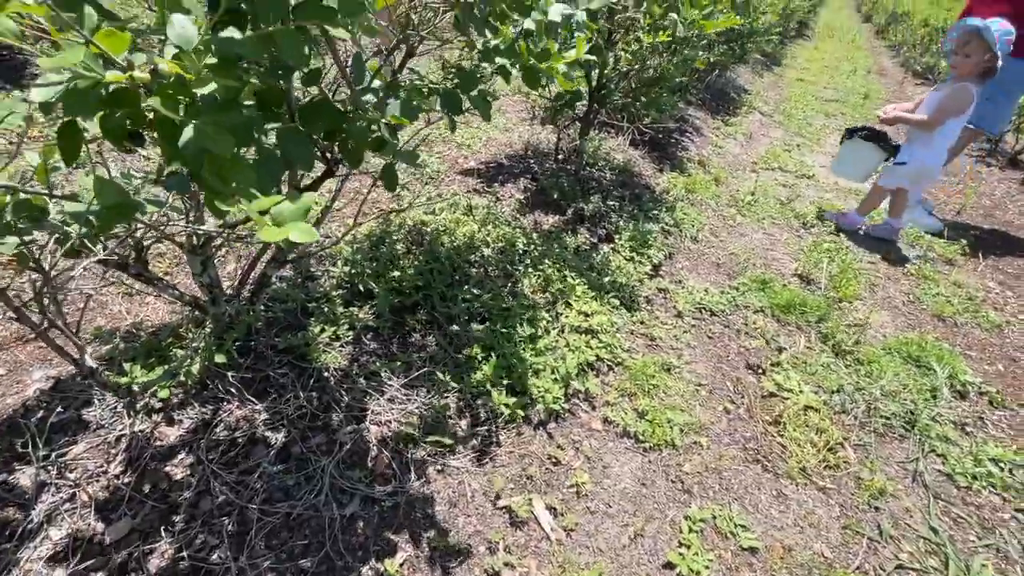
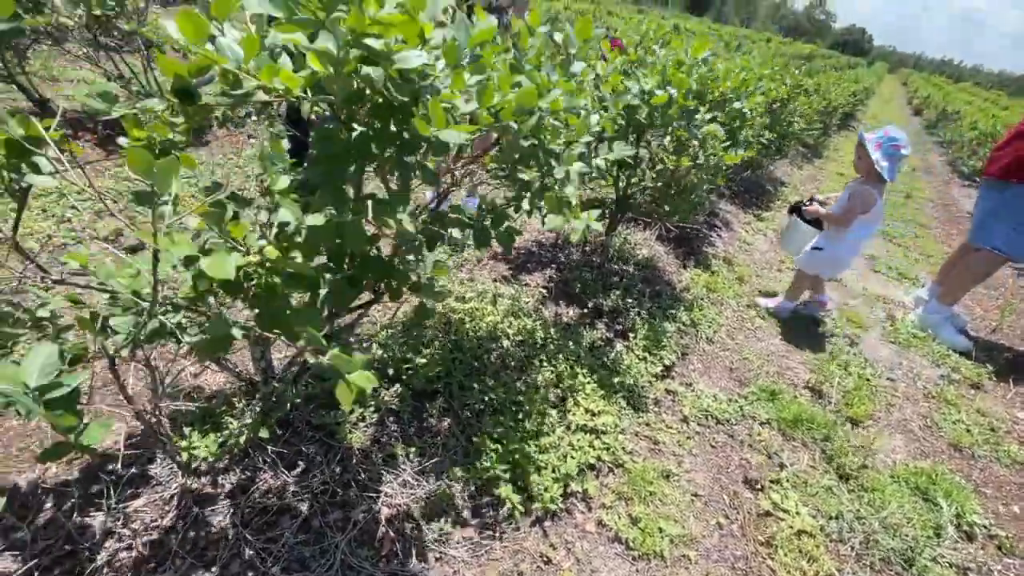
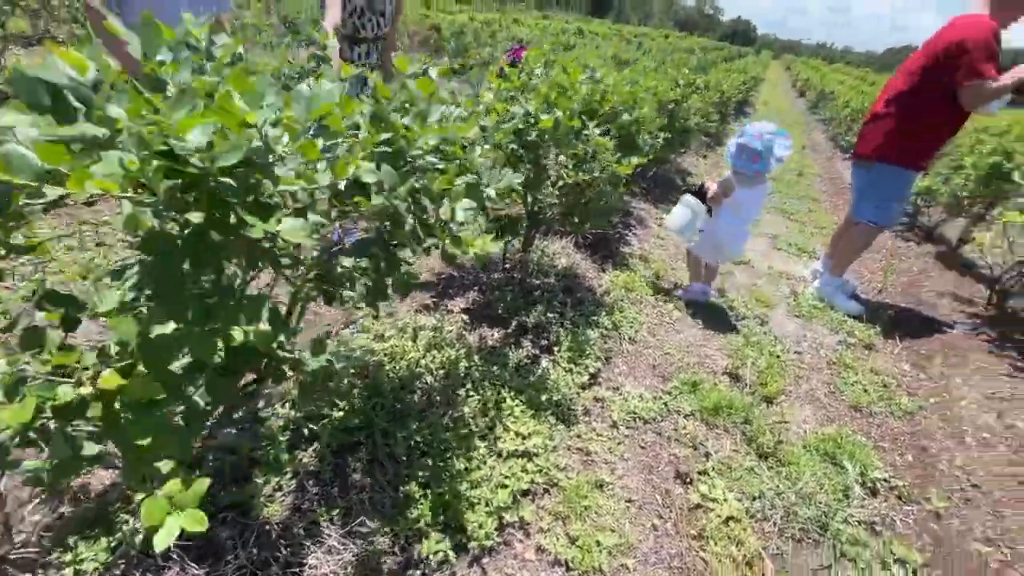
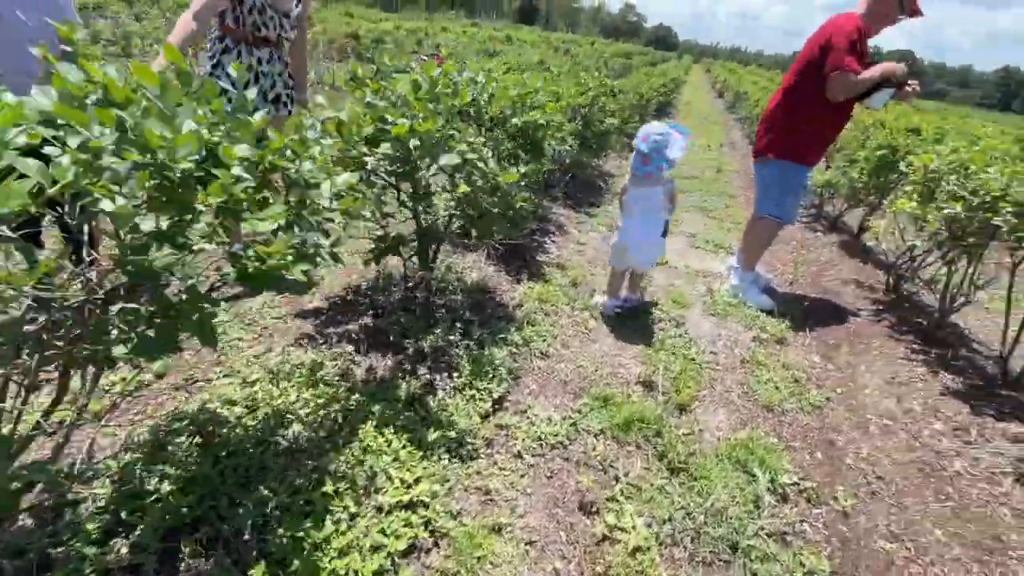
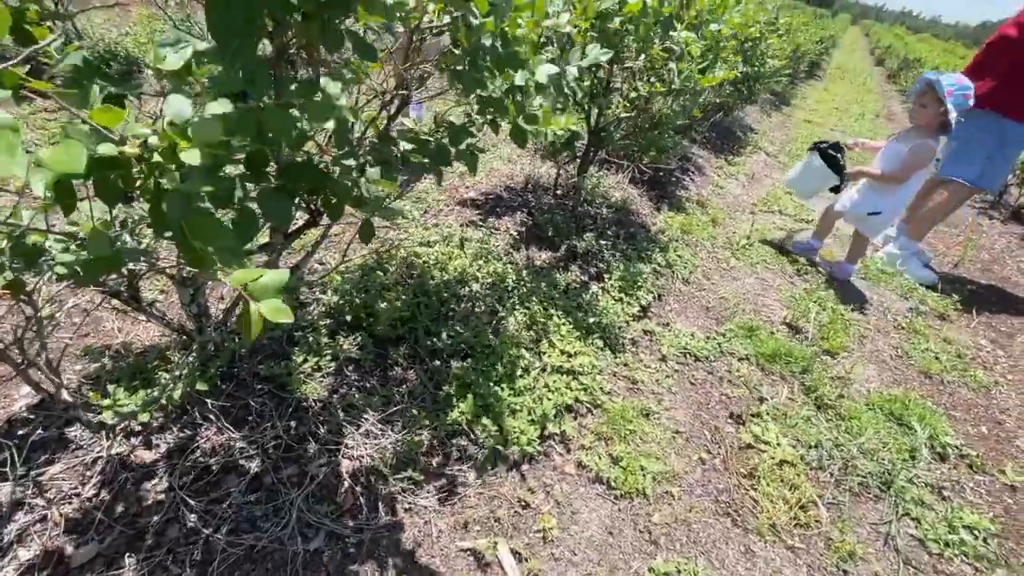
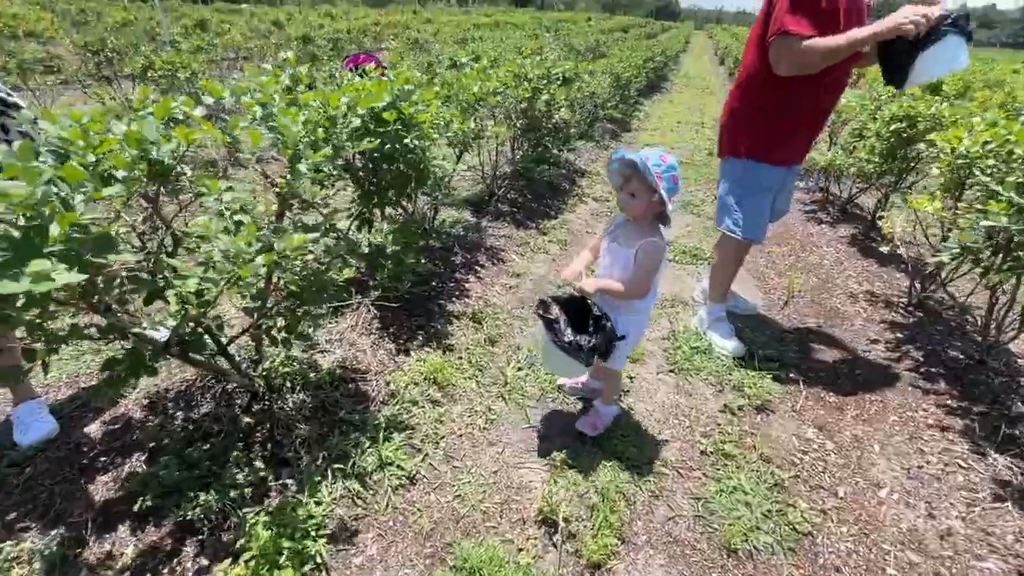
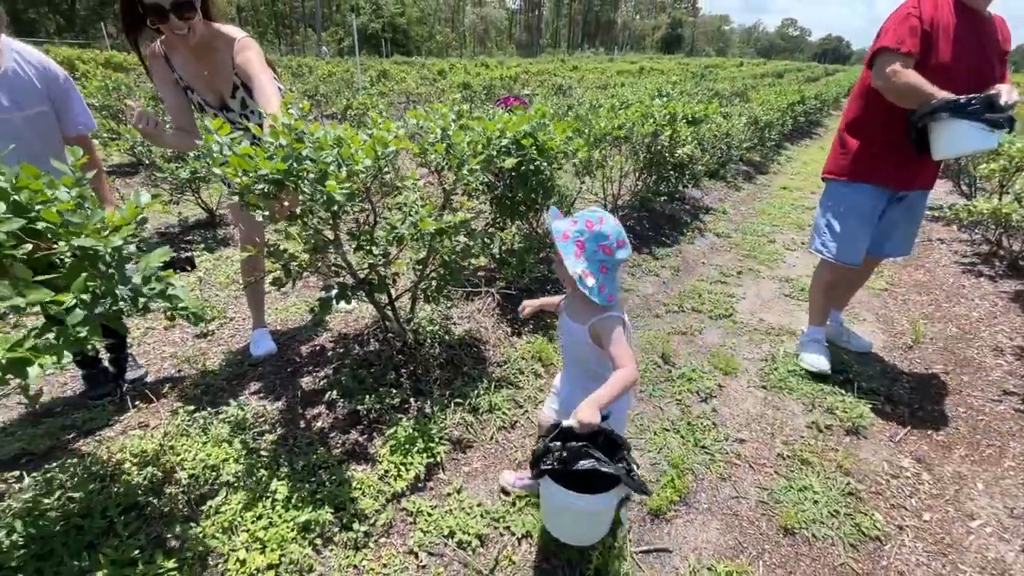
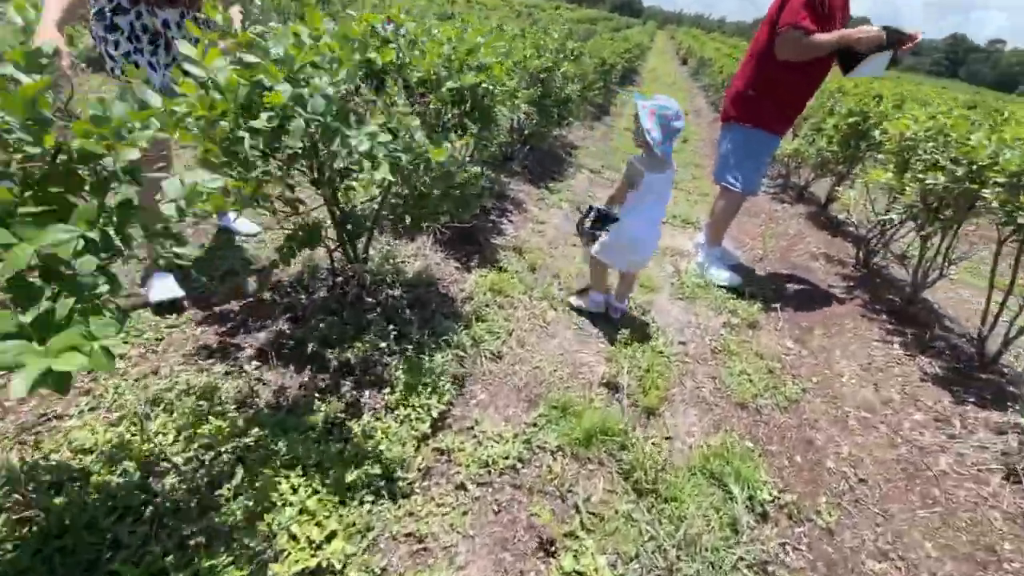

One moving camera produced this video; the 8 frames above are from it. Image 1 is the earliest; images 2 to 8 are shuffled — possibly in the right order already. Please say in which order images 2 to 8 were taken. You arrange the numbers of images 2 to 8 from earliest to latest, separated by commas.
5, 2, 3, 4, 8, 6, 7
